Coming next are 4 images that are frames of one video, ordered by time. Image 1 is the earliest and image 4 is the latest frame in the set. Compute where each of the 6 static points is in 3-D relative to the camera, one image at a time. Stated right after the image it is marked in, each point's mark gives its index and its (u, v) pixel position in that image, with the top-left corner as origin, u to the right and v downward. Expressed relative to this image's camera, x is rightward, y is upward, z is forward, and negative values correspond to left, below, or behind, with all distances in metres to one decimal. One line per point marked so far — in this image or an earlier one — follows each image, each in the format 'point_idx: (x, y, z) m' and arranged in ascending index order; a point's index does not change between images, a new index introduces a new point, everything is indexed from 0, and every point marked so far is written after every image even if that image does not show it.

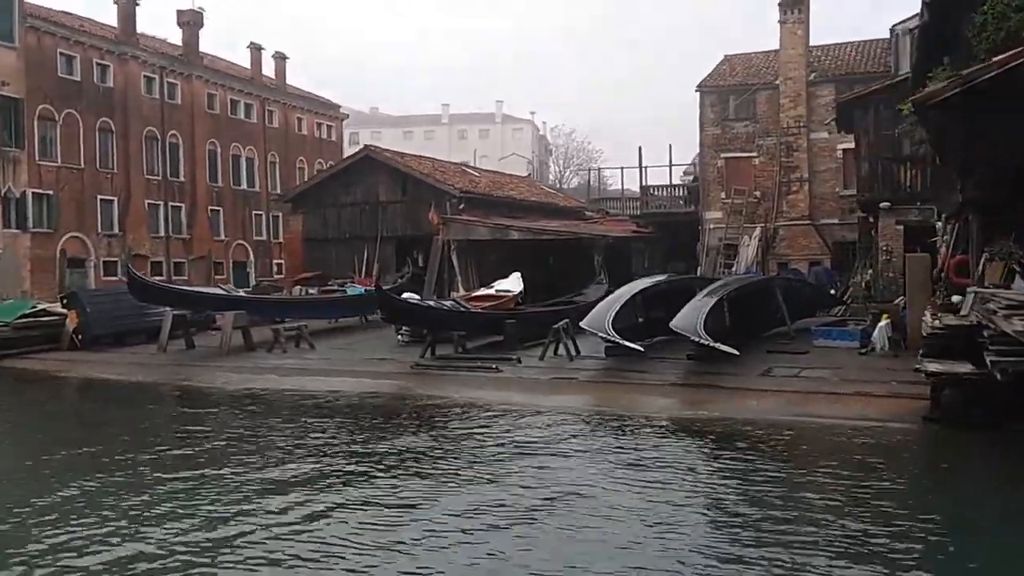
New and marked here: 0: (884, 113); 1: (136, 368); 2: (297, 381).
0: (+7.1, +3.3, +18.9) m
1: (-6.2, -1.3, +16.4) m
2: (-3.2, -1.4, +15.0) m
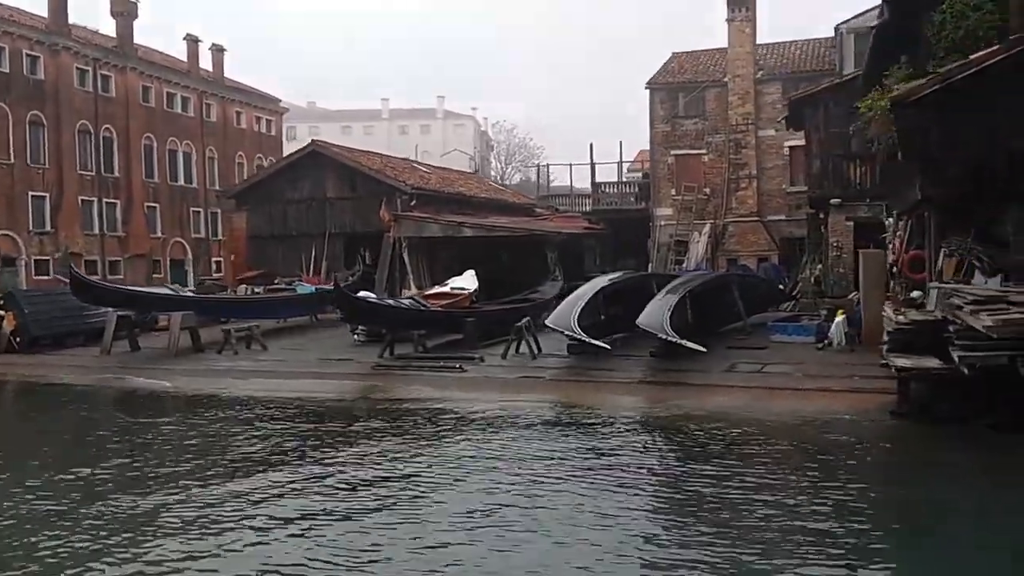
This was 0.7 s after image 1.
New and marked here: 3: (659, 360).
0: (+6.2, +3.4, +19.2) m
1: (-6.9, -1.3, +15.8) m
2: (-3.8, -1.4, +14.6) m
3: (+2.1, -1.0, +14.0) m
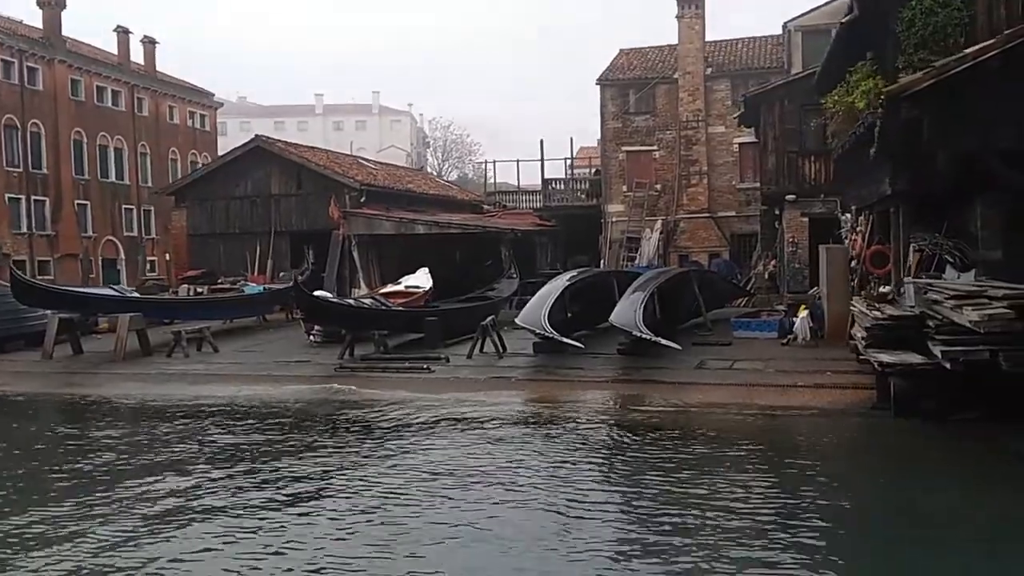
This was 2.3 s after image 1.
0: (+5.4, +3.5, +19.3) m
1: (-7.5, -1.3, +15.1) m
2: (-4.3, -1.4, +14.1) m
3: (+1.6, -1.0, +13.9) m
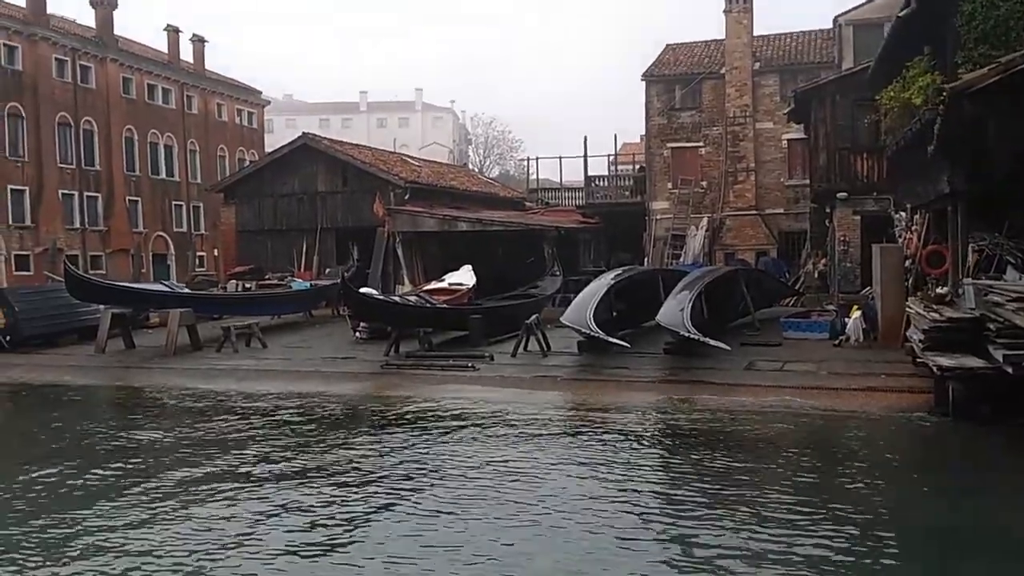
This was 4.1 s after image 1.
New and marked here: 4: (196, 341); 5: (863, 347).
0: (+6.3, +3.5, +19.0) m
1: (-6.8, -1.3, +15.3) m
2: (-3.6, -1.3, +14.2) m
3: (+2.3, -1.0, +13.8) m
4: (-5.3, -0.9, +16.6) m
5: (+5.0, -0.8, +14.0) m
